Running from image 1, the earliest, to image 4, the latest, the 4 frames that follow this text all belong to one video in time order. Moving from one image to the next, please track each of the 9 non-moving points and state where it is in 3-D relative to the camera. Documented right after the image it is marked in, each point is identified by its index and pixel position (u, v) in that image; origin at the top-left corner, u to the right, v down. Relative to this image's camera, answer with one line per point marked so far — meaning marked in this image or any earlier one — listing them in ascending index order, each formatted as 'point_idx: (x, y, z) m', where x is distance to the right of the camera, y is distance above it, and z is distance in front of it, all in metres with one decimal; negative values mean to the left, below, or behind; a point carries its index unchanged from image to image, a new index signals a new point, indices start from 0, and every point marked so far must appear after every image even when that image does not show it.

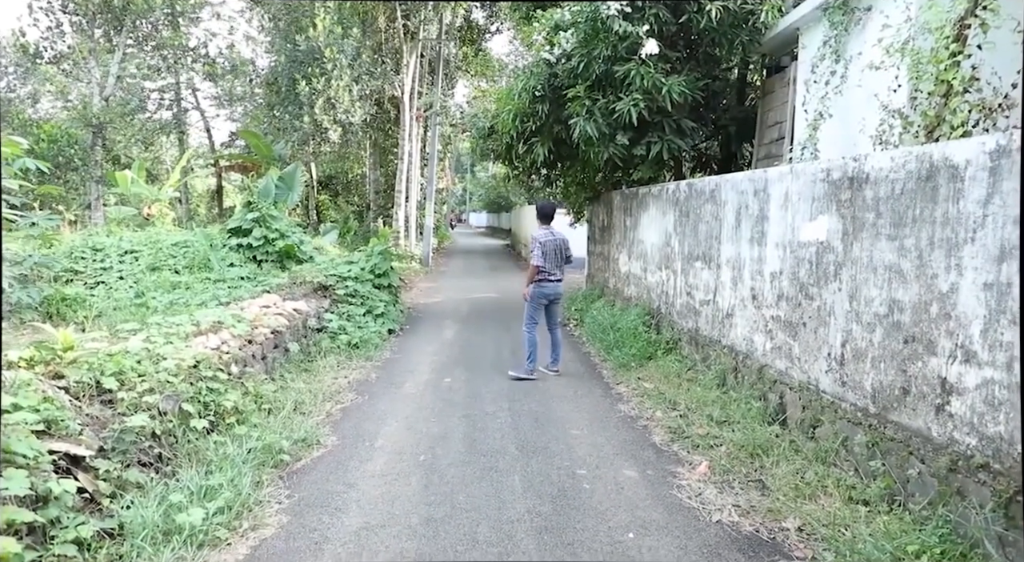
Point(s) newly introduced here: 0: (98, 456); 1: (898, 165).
0: (-1.9, -0.8, +3.2) m
1: (+1.8, +0.5, +3.3) m
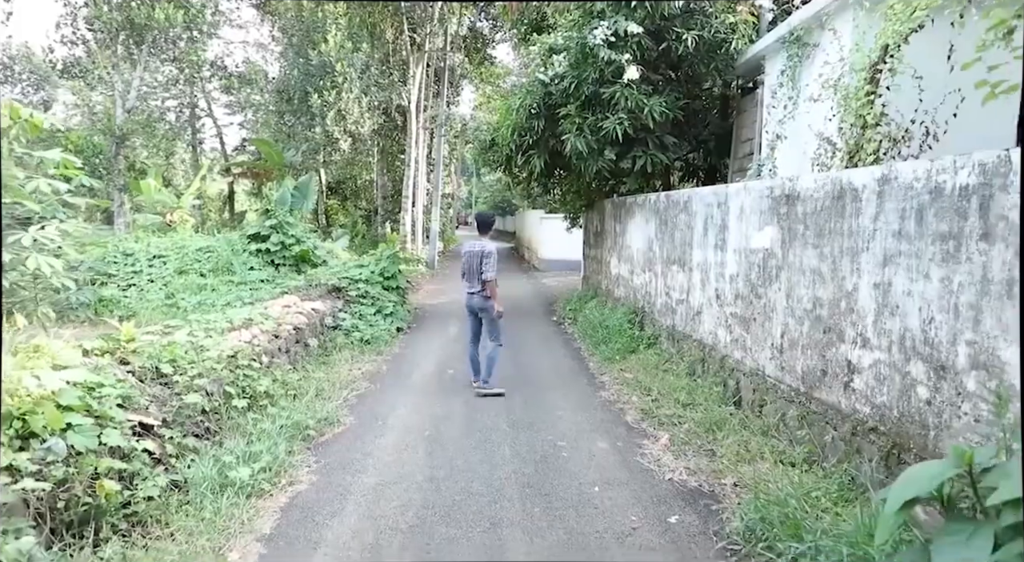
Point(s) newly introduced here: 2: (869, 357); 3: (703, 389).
0: (-2.0, -0.8, +3.9) m
1: (+1.8, +0.5, +4.0) m
2: (+1.8, -0.4, +3.5) m
3: (+1.5, -0.8, +5.3) m
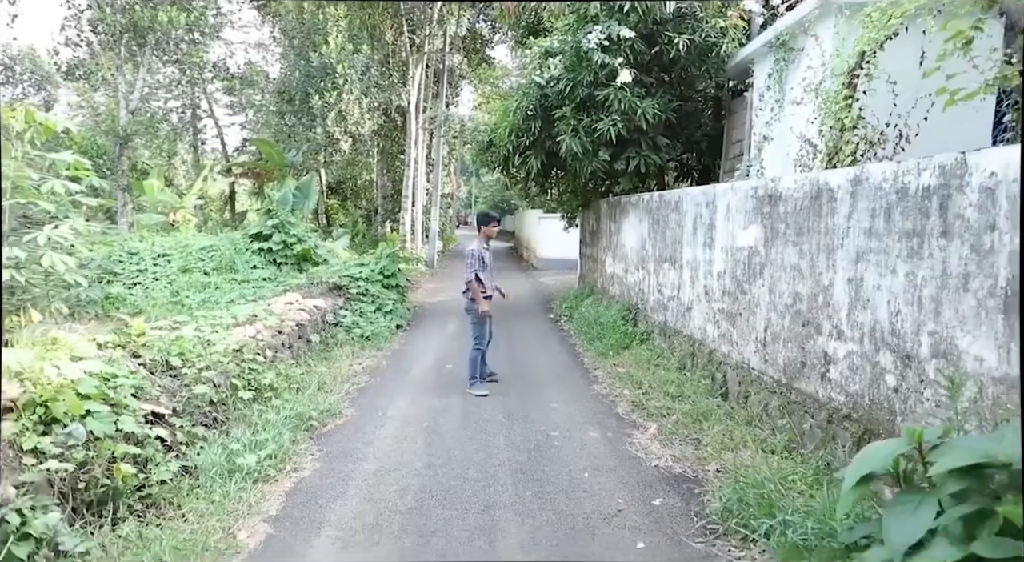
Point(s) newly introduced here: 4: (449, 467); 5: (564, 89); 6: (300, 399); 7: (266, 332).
0: (-2.0, -0.8, +4.1) m
1: (+1.7, +0.6, +4.2) m
2: (+1.8, -0.4, +3.7) m
3: (+1.4, -0.8, +5.5) m
4: (-0.4, -1.1, +4.1) m
5: (+0.6, +2.2, +7.9) m
6: (-1.6, -0.9, +5.3) m
7: (-2.1, -0.4, +6.0) m
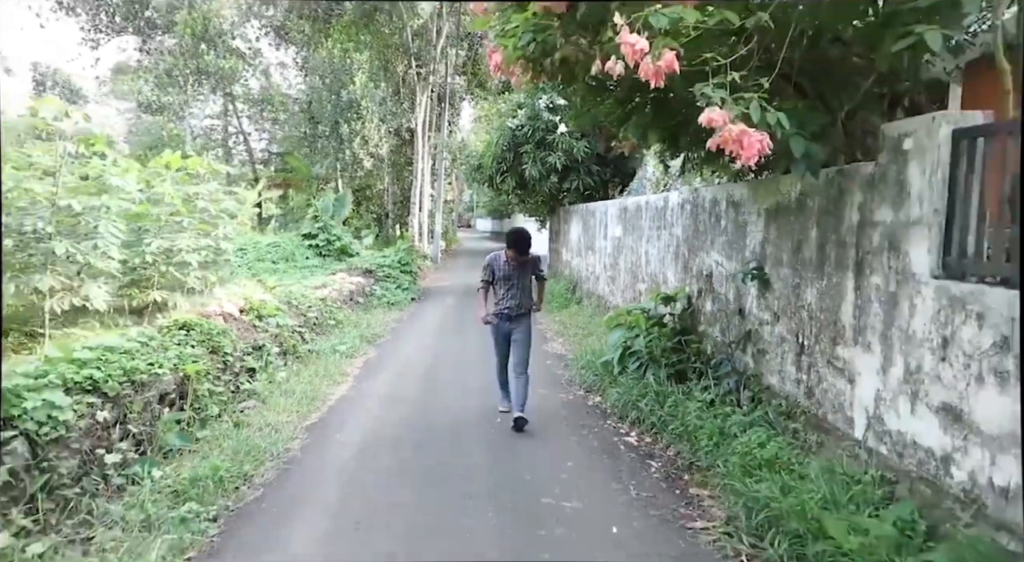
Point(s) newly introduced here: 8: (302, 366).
0: (-2.4, -0.5, +7.7) m
1: (+1.4, +0.9, +7.8) m
2: (+1.4, -0.1, +7.3) m
3: (+1.1, -0.5, +9.1) m
4: (-0.7, -0.8, +7.7) m
5: (+0.2, +2.5, +11.6) m
6: (-2.0, -0.6, +9.0) m
7: (-2.5, -0.2, +9.6) m
8: (-2.0, -0.8, +6.7) m
